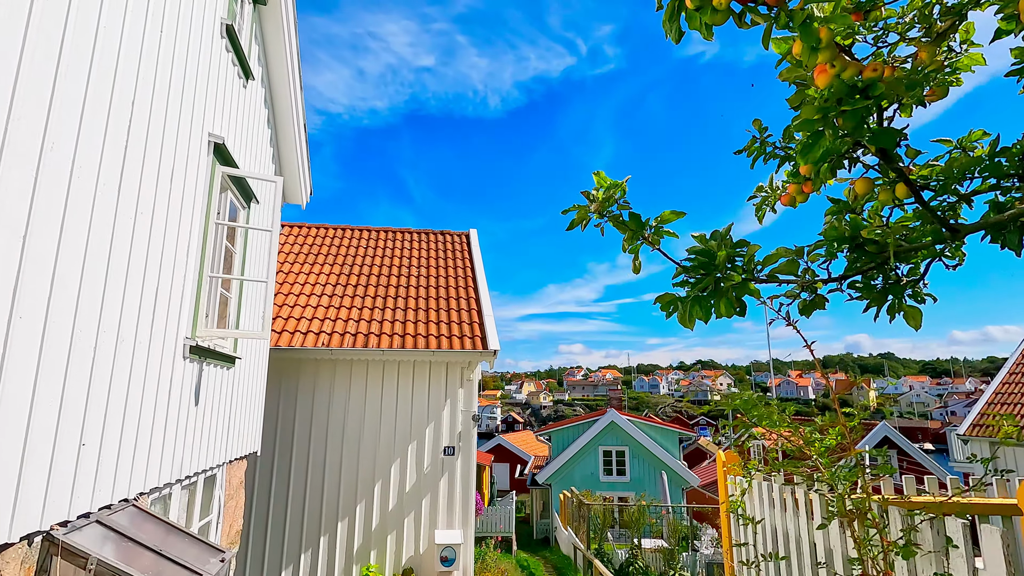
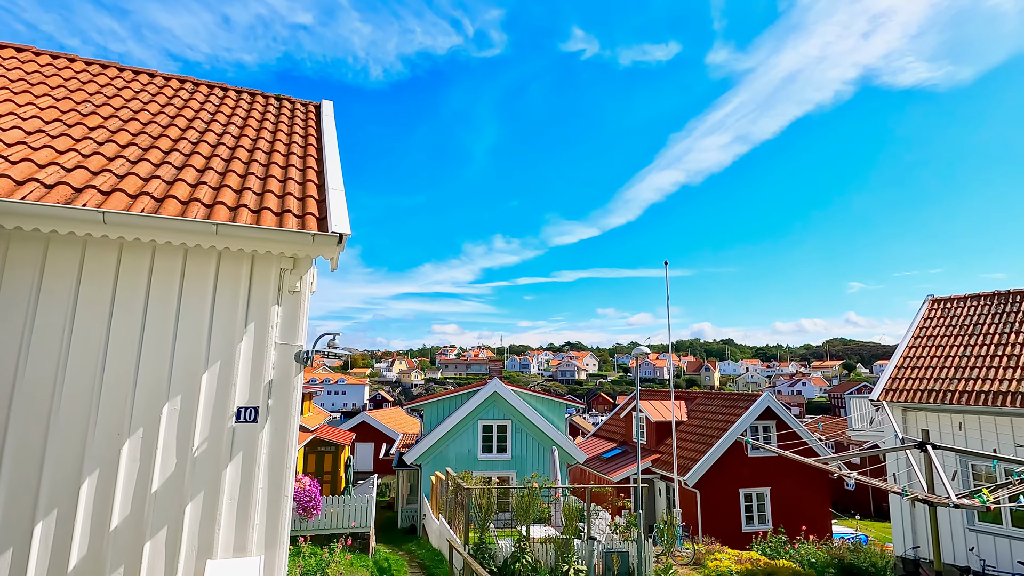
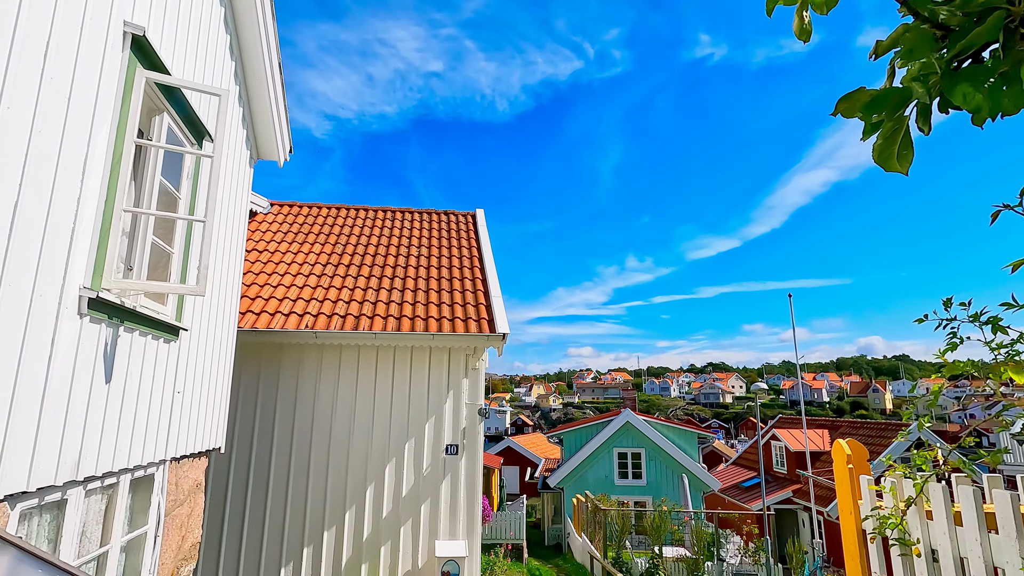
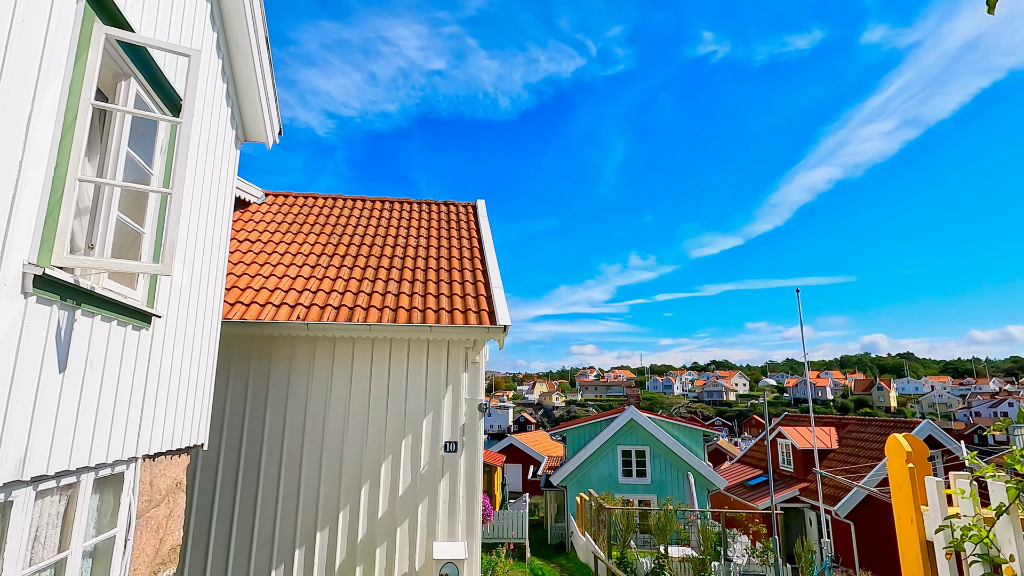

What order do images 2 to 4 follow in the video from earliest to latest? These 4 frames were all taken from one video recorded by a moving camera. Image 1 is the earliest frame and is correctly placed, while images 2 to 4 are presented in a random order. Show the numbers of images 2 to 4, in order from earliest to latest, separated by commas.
3, 4, 2
